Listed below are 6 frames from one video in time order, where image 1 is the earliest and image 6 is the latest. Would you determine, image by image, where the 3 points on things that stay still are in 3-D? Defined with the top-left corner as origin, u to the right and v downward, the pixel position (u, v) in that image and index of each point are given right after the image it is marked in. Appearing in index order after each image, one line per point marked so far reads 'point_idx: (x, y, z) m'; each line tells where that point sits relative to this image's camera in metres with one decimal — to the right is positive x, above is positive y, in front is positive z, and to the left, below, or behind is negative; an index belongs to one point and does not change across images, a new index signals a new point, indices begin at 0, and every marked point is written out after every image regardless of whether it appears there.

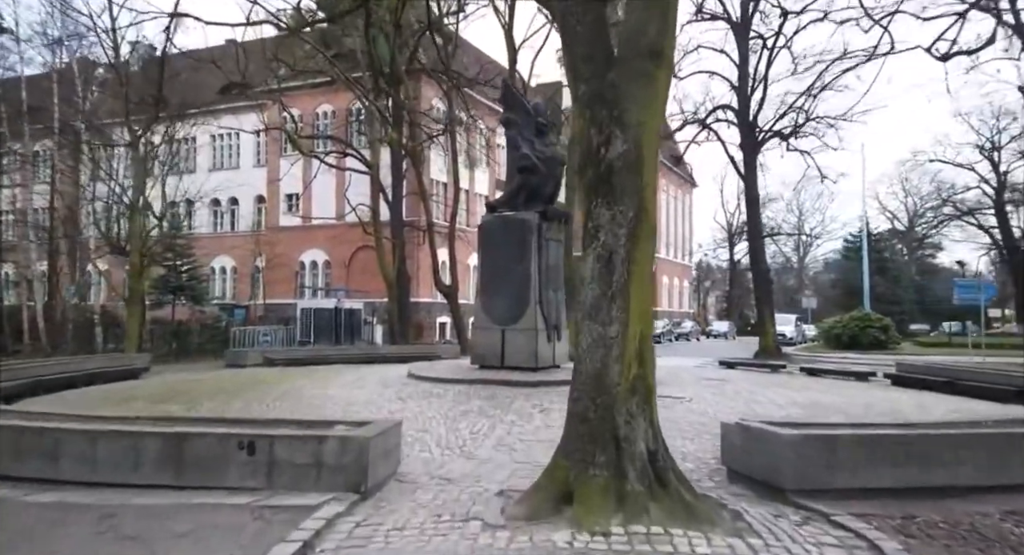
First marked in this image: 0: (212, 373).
0: (-7.5, -2.4, +18.7) m
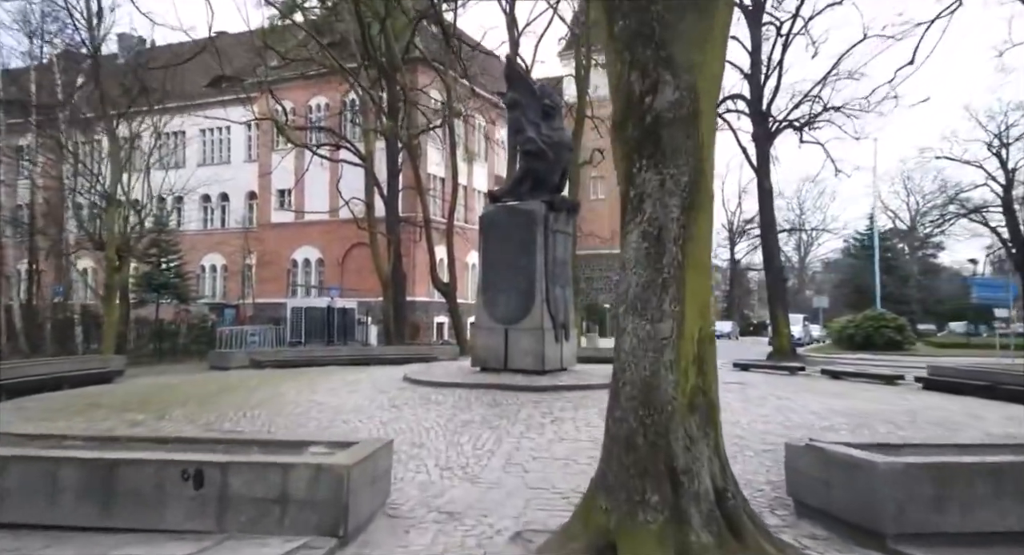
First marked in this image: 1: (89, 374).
0: (-7.4, -2.3, +17.4) m
1: (-8.9, -2.0, +15.8) m
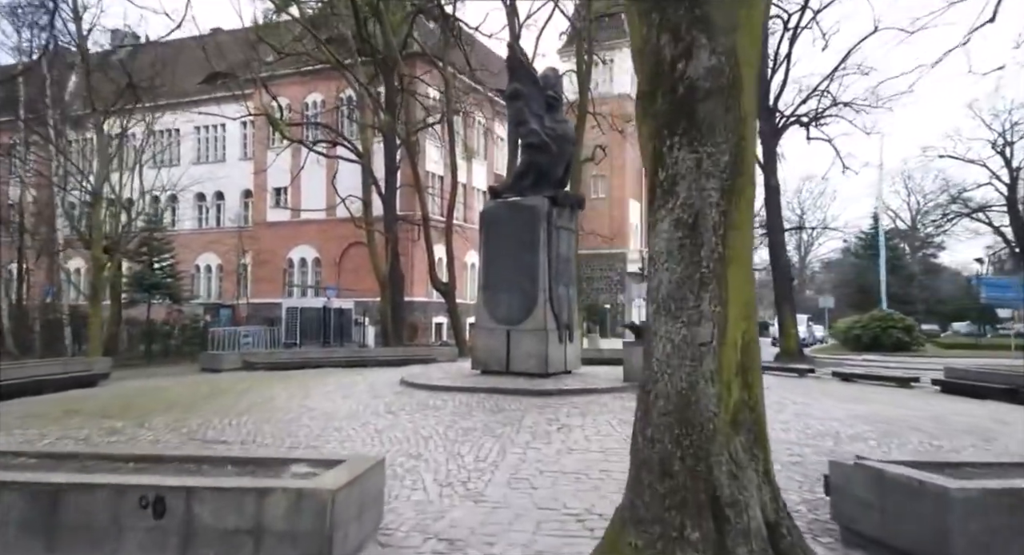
0: (-7.4, -2.3, +16.8) m
1: (-8.8, -2.0, +15.1) m
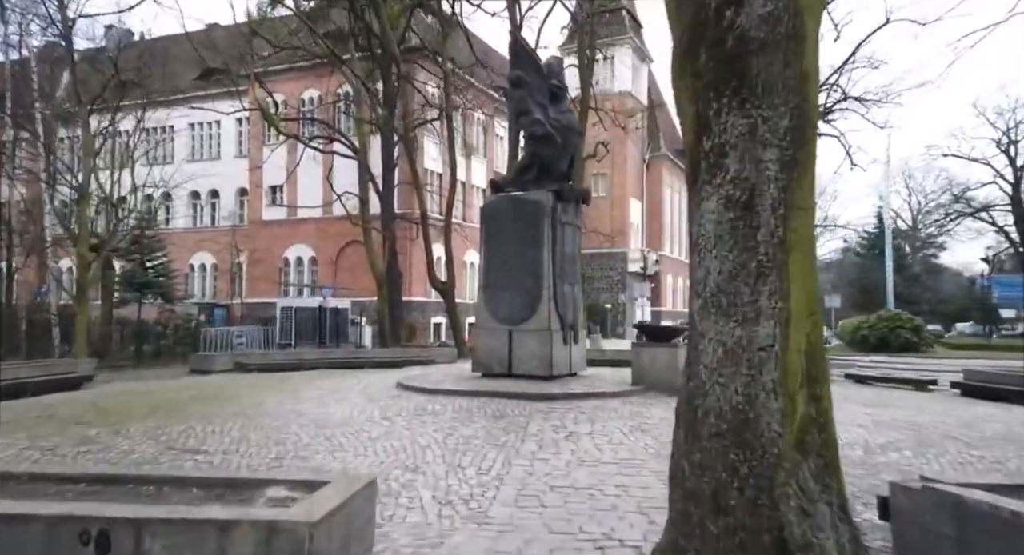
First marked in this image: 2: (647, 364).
0: (-7.3, -2.2, +16.1) m
1: (-8.8, -2.0, +14.4) m
2: (+2.3, -1.5, +12.9) m
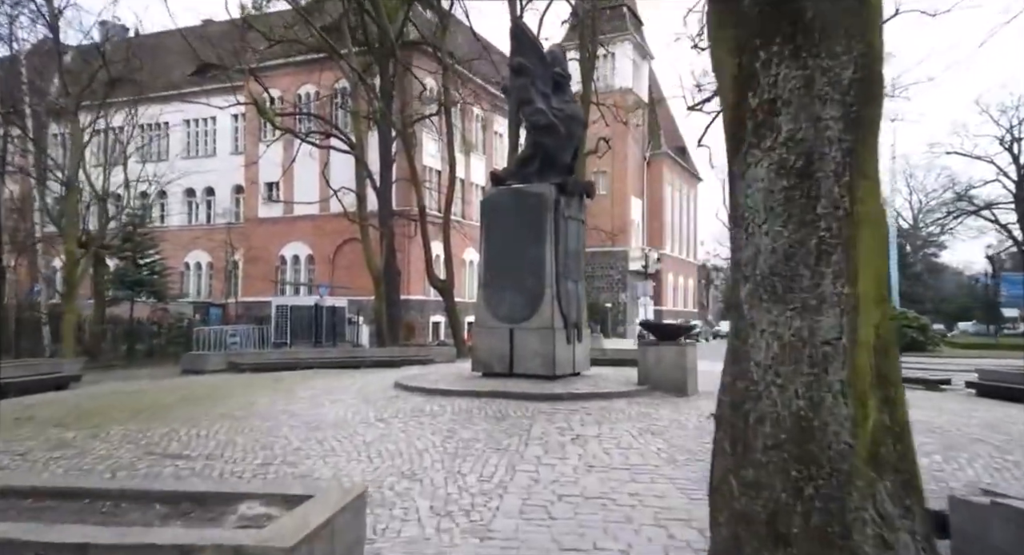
0: (-7.3, -2.2, +15.6) m
1: (-8.8, -1.9, +13.9) m
2: (+2.3, -1.4, +12.4) m
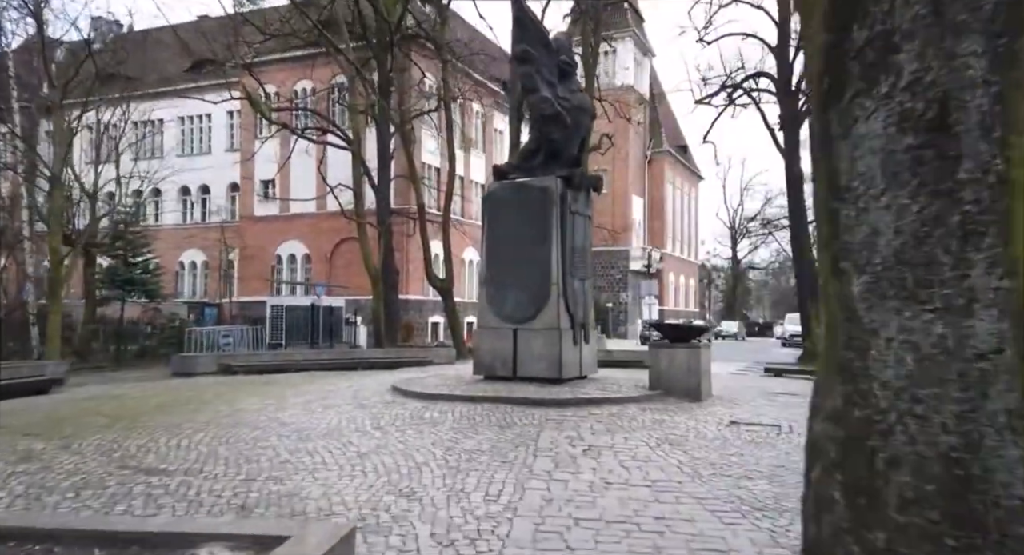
0: (-7.2, -2.1, +14.9) m
1: (-8.7, -1.9, +13.3) m
2: (+2.4, -1.4, +11.7) m
